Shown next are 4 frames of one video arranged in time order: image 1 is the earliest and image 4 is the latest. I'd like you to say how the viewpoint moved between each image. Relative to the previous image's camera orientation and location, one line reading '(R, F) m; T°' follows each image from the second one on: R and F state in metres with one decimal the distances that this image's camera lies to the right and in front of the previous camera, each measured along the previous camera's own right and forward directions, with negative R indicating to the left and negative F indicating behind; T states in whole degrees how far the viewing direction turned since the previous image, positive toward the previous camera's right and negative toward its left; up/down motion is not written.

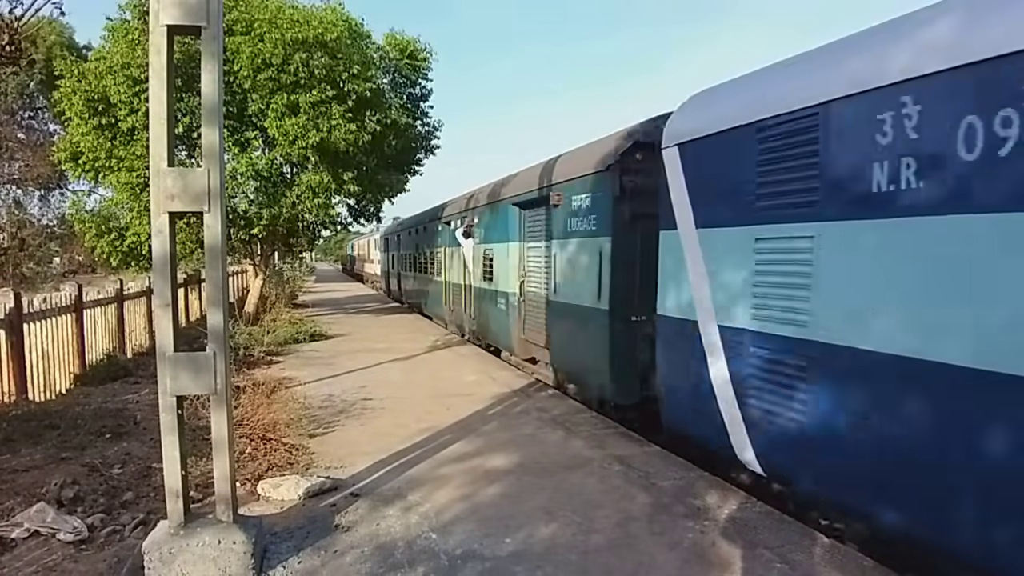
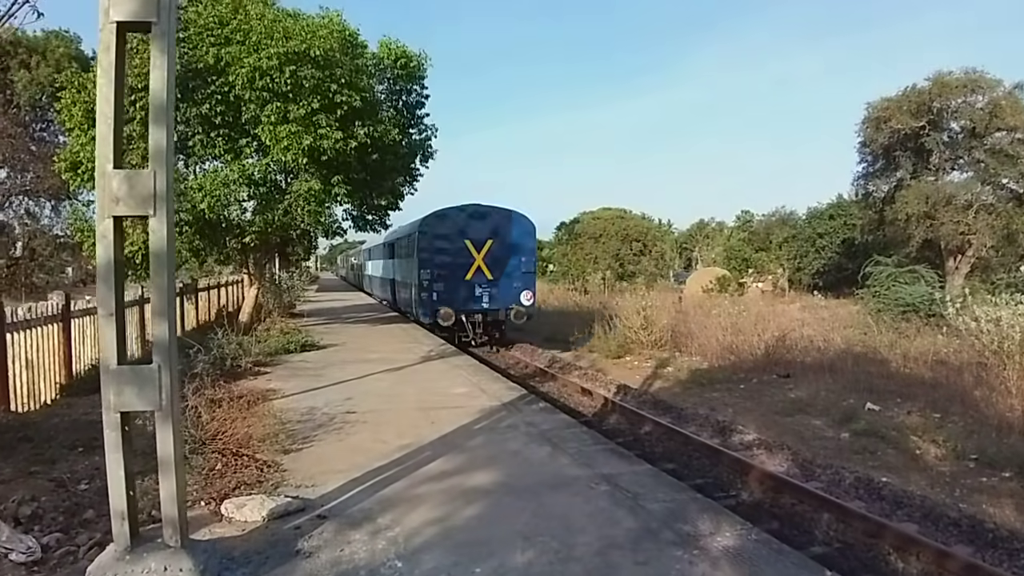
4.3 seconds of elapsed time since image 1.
(+0.2, +0.3) m; 0°
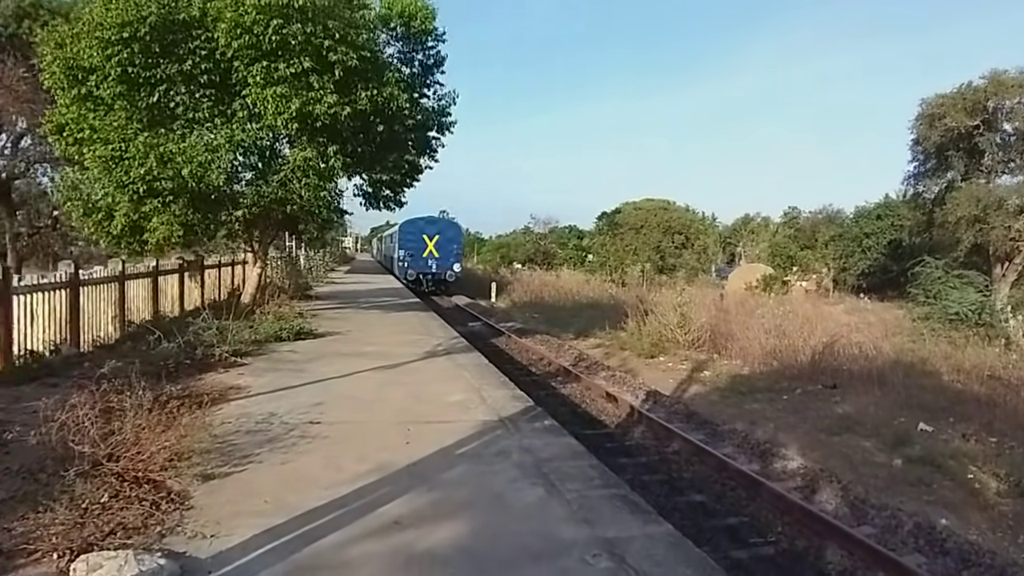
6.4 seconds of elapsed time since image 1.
(+0.3, +1.5) m; -3°
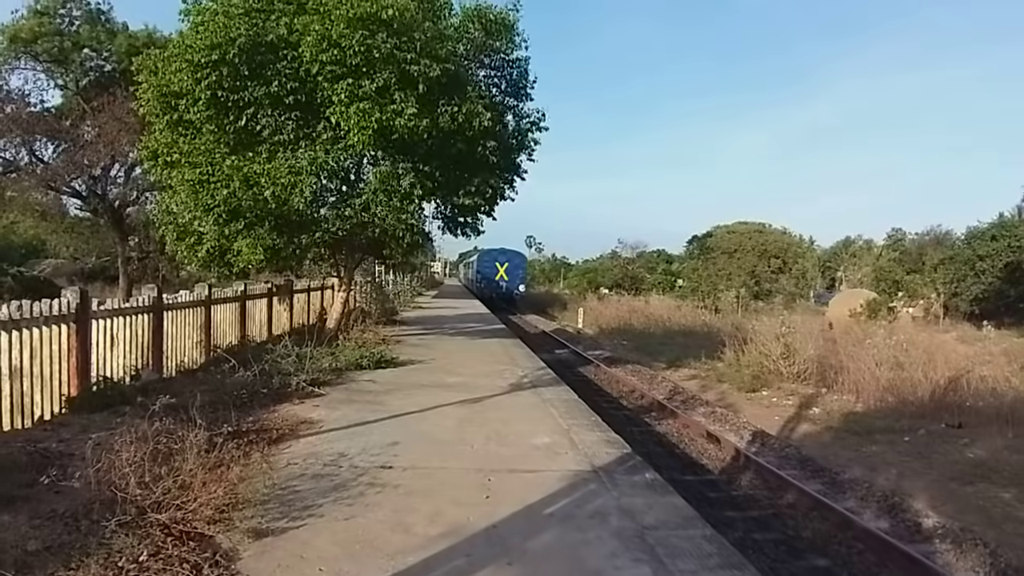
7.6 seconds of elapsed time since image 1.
(-0.1, +0.8) m; -6°
